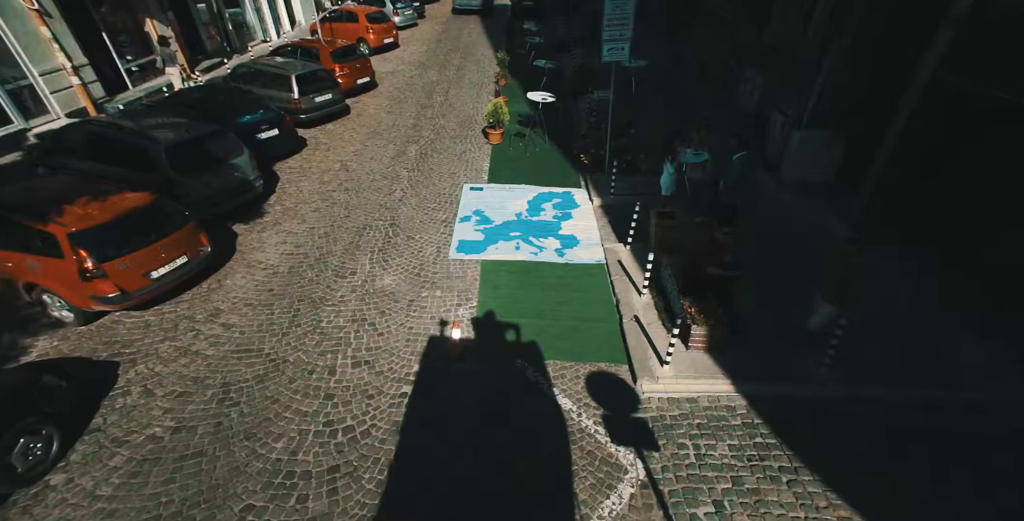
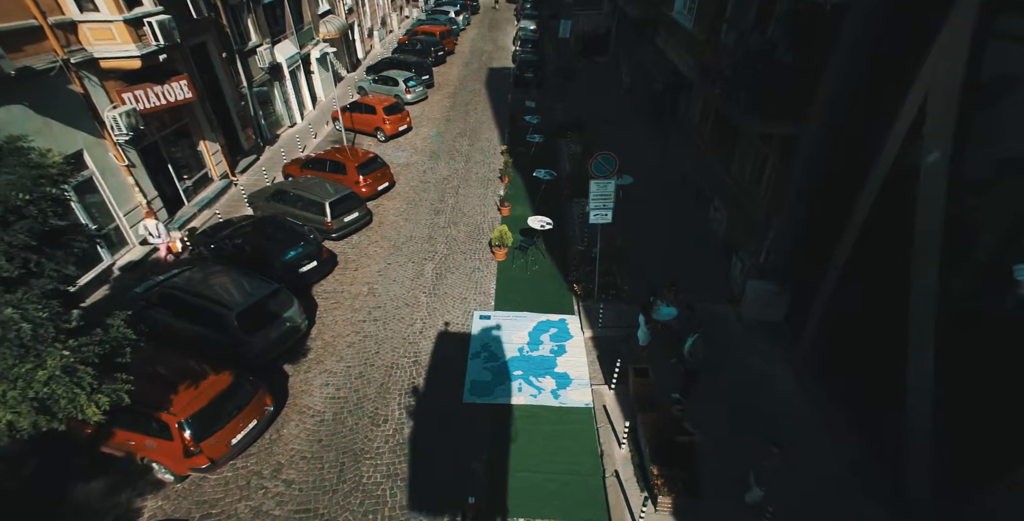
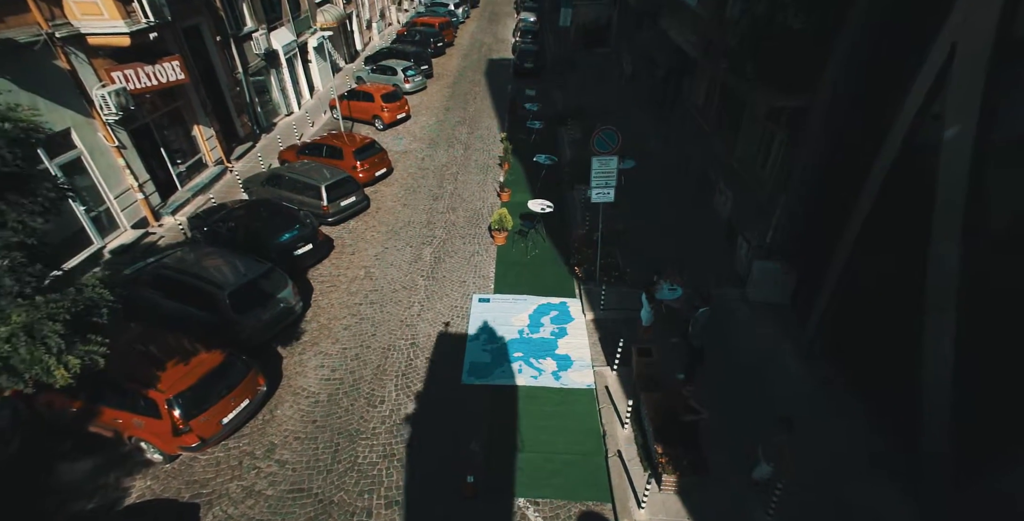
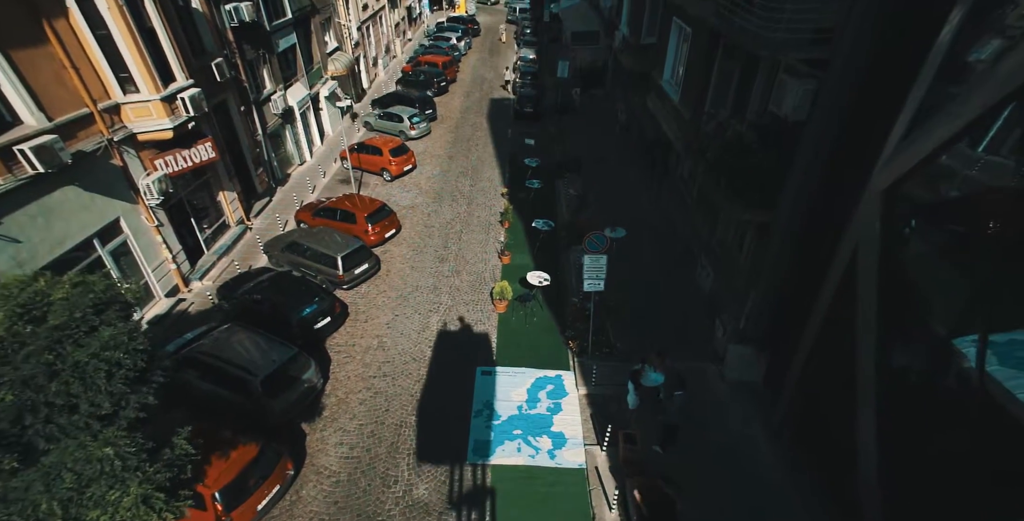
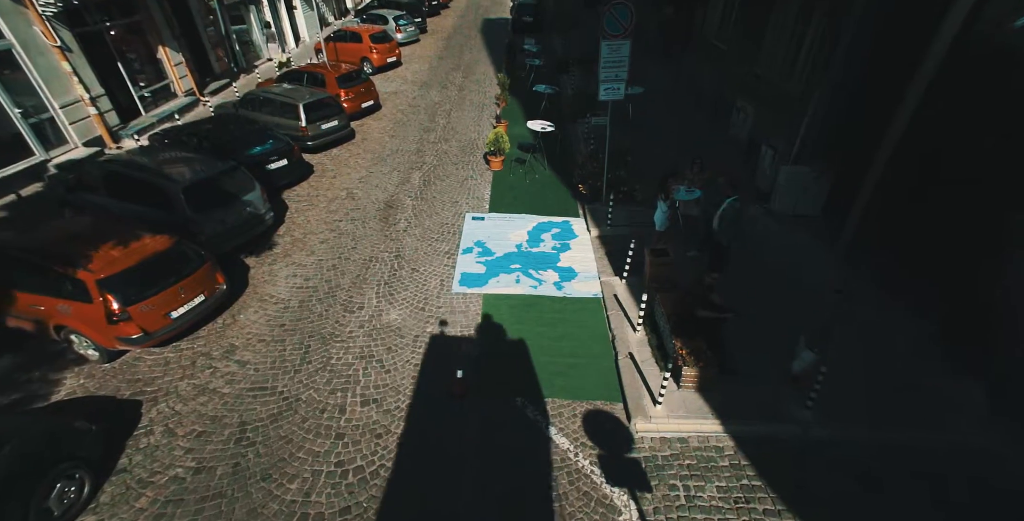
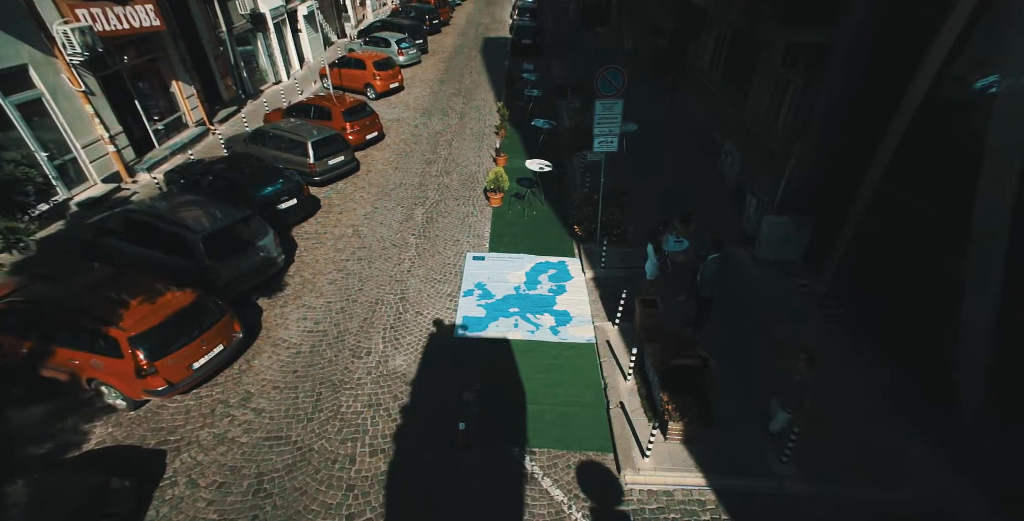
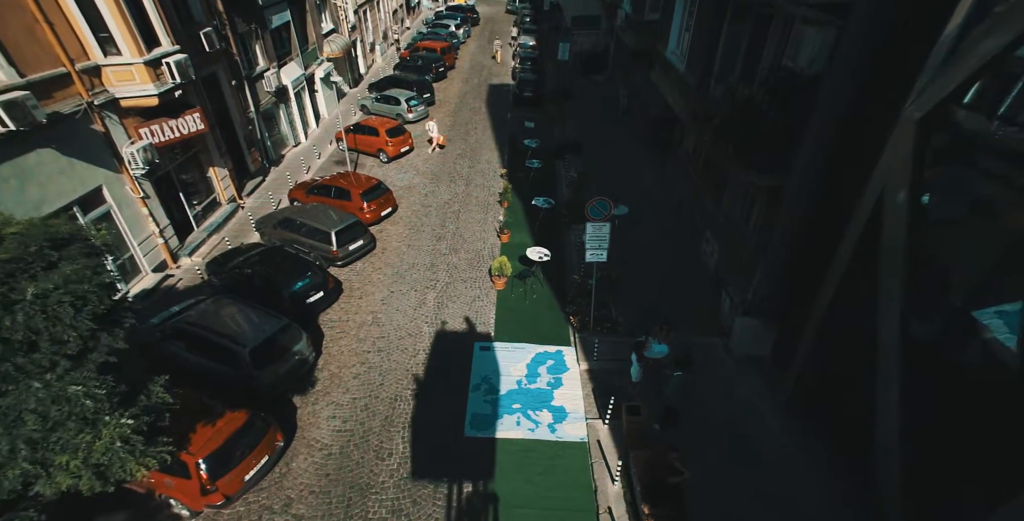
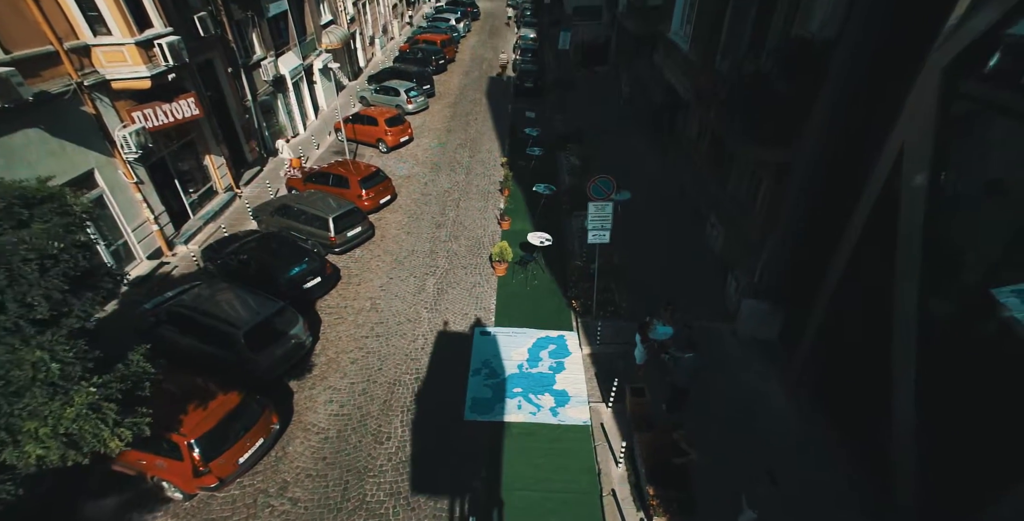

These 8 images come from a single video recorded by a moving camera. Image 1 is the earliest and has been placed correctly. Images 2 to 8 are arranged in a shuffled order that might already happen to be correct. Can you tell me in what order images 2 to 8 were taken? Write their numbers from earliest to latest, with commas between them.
5, 6, 3, 2, 8, 7, 4
